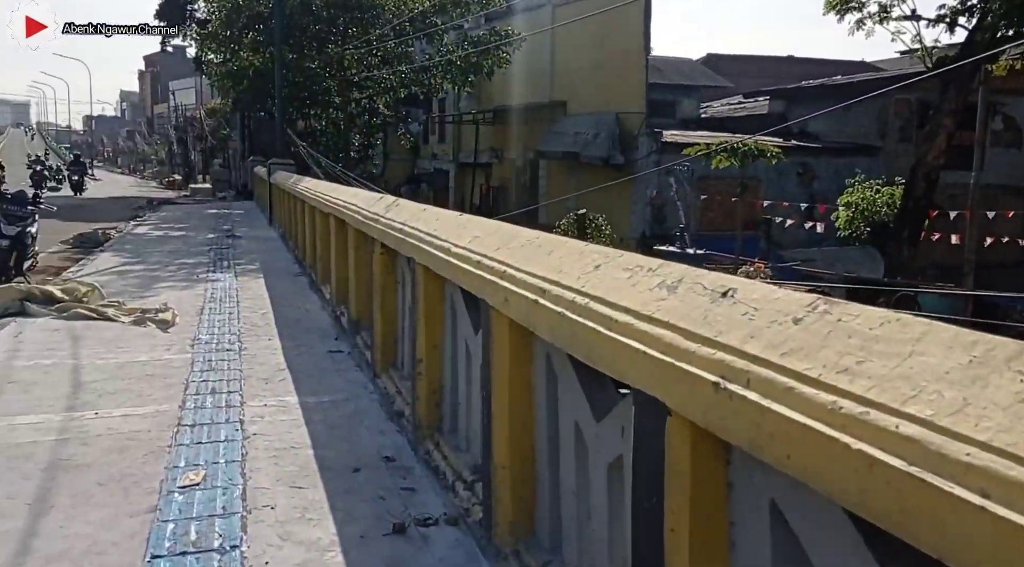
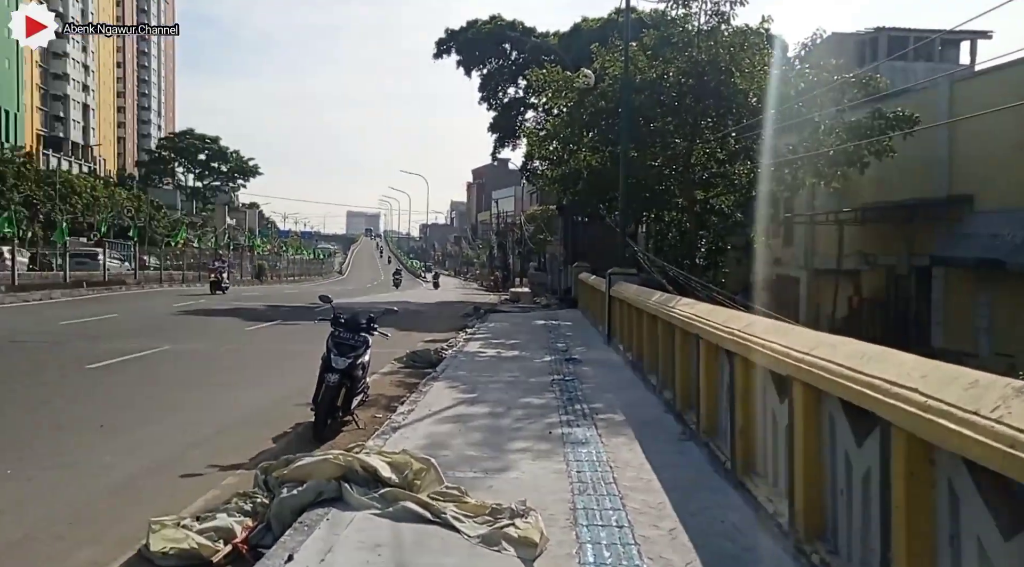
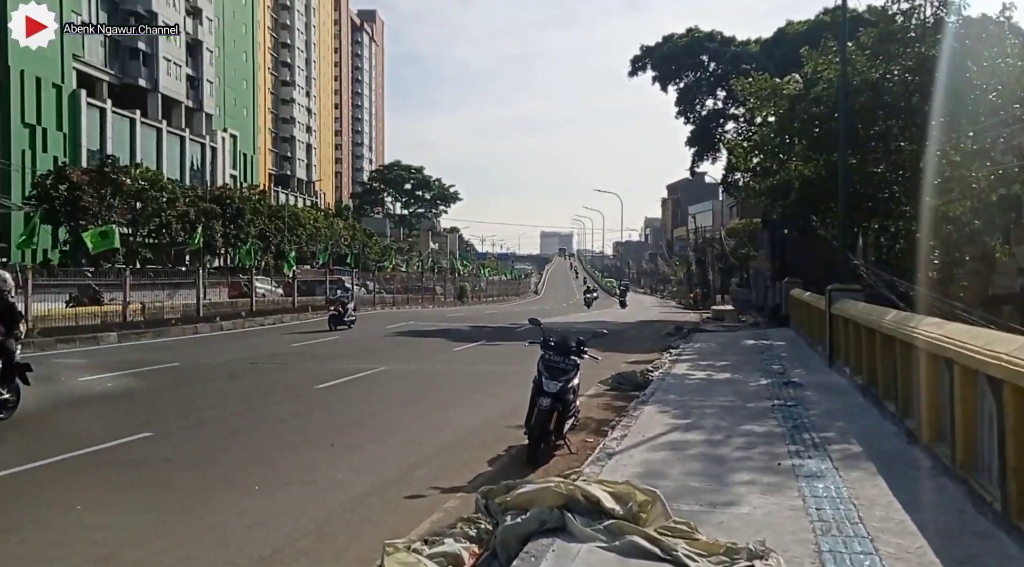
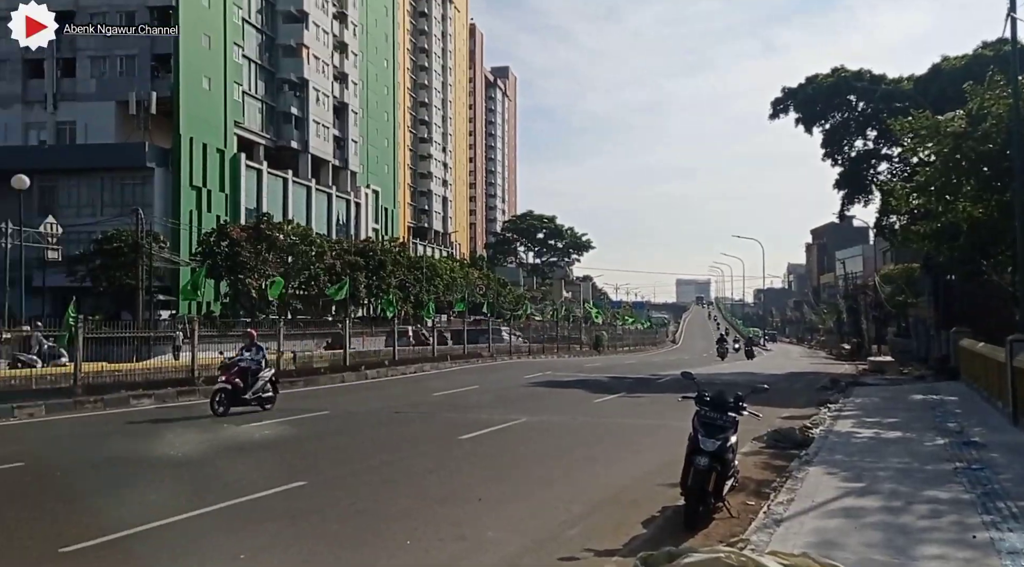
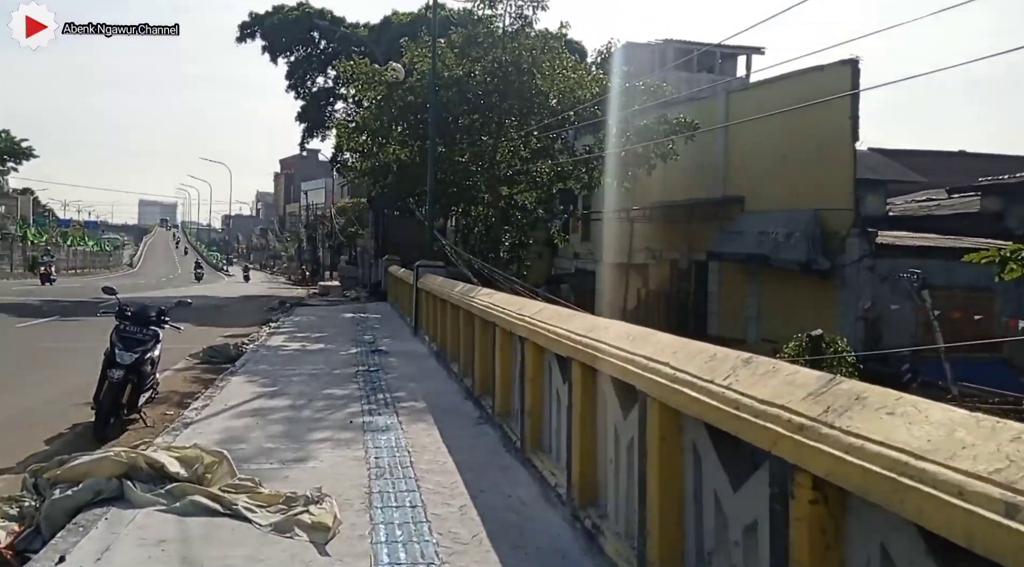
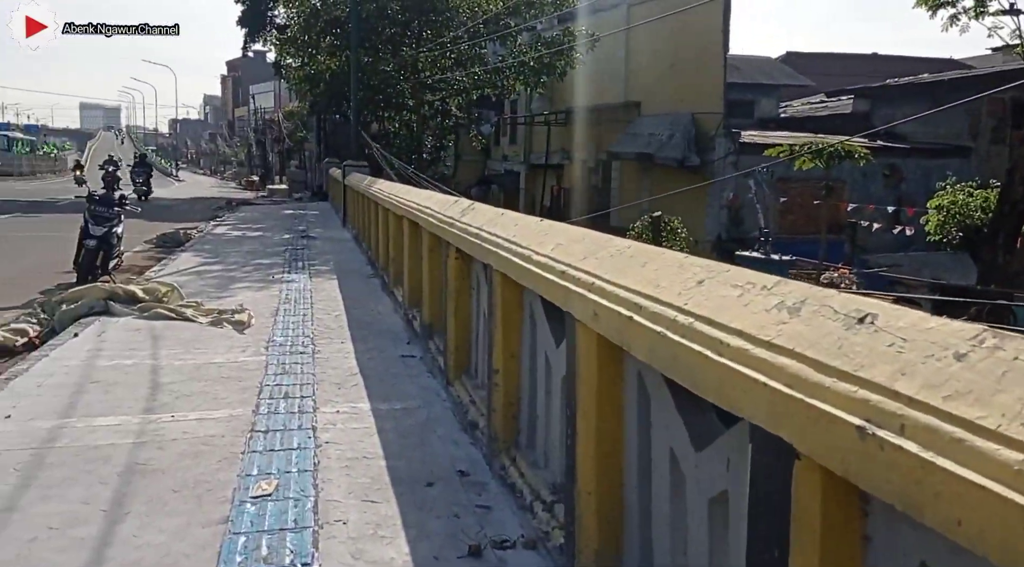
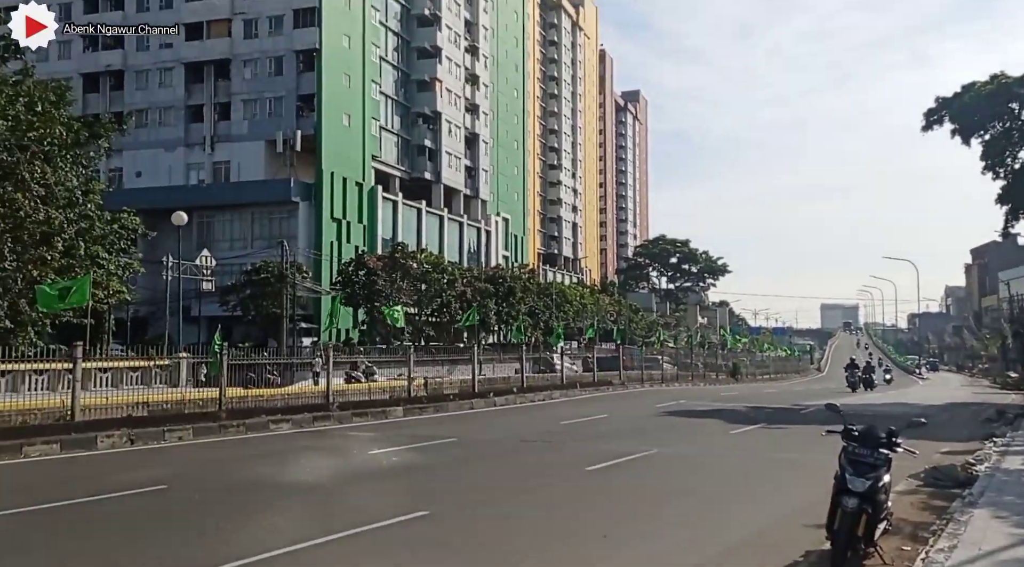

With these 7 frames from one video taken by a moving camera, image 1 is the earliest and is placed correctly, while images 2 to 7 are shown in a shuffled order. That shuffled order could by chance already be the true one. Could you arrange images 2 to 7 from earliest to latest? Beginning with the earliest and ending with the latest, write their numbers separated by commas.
6, 5, 2, 3, 4, 7
